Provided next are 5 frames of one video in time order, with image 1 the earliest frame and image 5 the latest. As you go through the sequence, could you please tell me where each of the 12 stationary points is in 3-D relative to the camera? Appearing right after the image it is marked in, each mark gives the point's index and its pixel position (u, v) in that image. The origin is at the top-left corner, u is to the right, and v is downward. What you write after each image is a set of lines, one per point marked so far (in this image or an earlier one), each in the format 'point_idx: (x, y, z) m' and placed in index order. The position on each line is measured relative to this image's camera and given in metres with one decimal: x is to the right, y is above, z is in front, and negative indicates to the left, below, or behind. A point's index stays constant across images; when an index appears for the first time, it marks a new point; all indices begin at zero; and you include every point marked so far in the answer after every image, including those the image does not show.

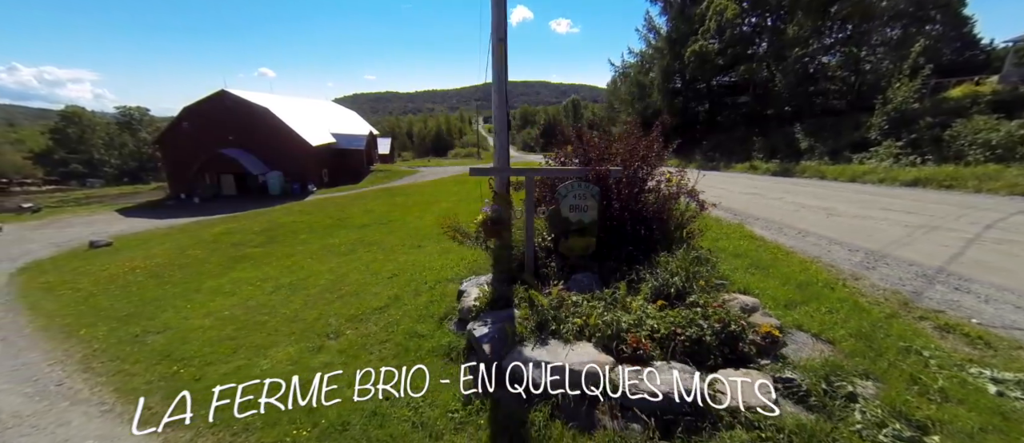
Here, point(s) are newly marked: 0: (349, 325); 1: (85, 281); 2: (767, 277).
0: (-2.7, -1.7, +6.4) m
1: (-14.2, -2.2, +13.1) m
2: (+3.5, -0.8, +5.3) m
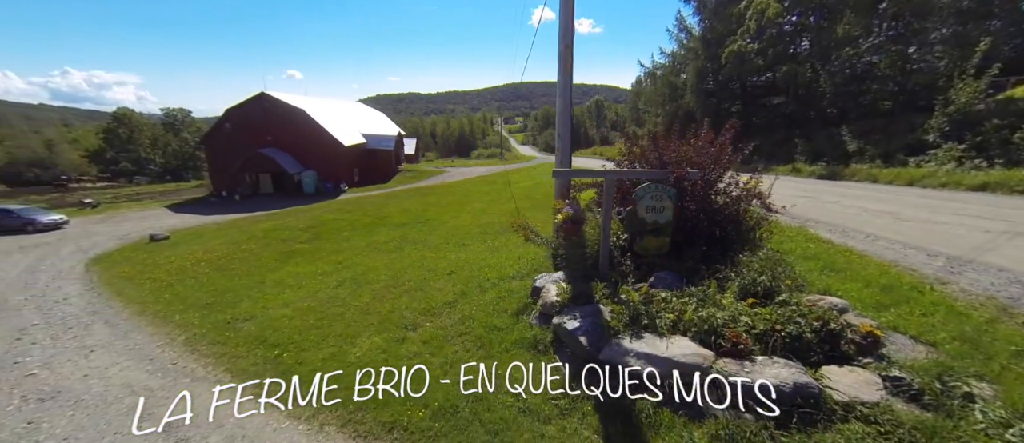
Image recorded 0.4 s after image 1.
0: (-1.5, -1.7, +6.8) m
1: (-12.6, -2.0, +14.0) m
2: (+4.7, -0.8, +5.4) m
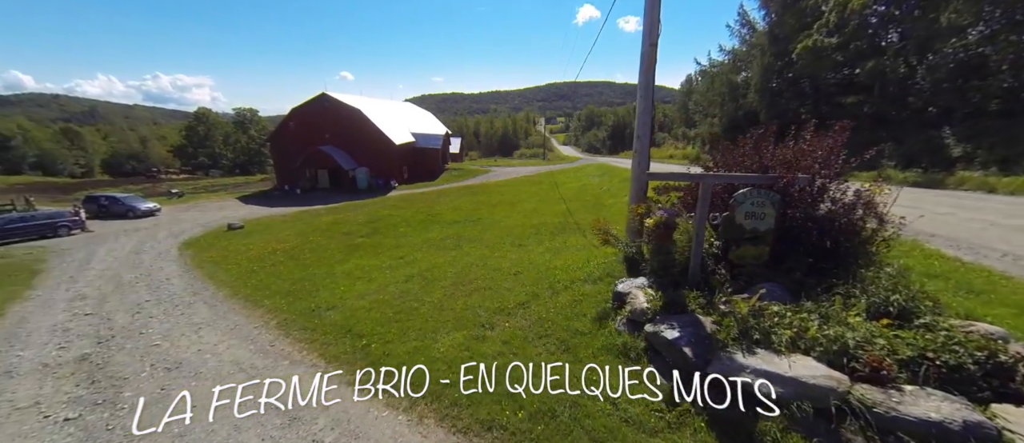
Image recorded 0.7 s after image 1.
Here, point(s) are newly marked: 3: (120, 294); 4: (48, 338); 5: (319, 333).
0: (-0.2, -1.7, +6.8) m
1: (-10.5, -1.6, +15.1) m
2: (+5.8, -1.0, +4.7) m
3: (-12.4, -2.3, +12.2) m
4: (-10.3, -2.6, +8.7) m
5: (-3.5, -2.0, +6.9) m
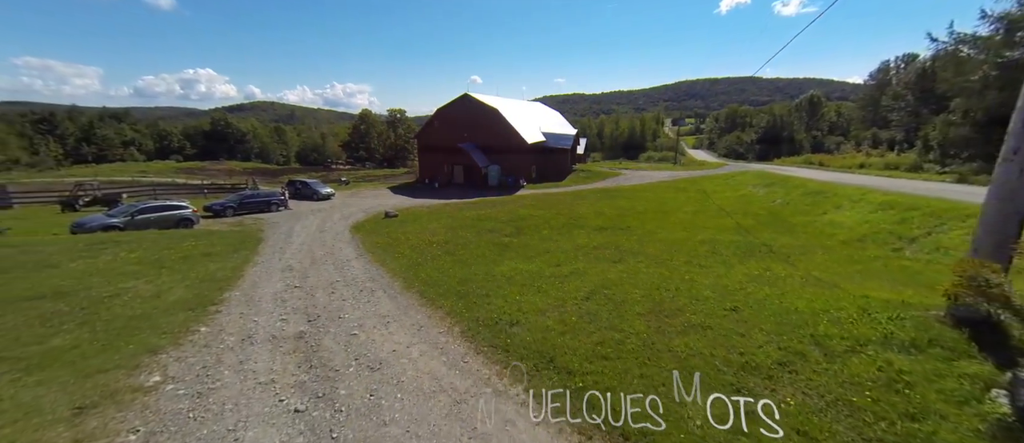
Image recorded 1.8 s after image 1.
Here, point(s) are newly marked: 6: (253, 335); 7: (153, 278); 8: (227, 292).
0: (+3.1, -2.0, +4.9) m
1: (-4.3, -1.3, +15.8) m
2: (+8.4, -1.8, +1.2) m
3: (-6.9, -1.7, +13.6) m
4: (-6.0, -2.2, +9.6) m
5: (0.0, -2.1, +6.0) m
6: (-5.2, -2.3, +7.7) m
7: (-10.8, -1.8, +11.5) m
8: (-8.0, -2.0, +10.8) m
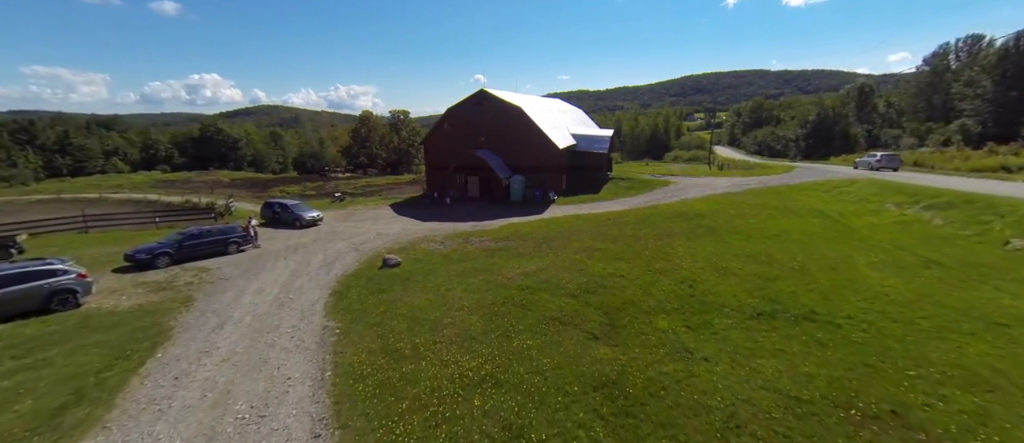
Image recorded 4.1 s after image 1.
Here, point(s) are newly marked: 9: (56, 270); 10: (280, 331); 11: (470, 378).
0: (+5.6, -4.5, -4.3) m
1: (-1.7, -3.8, +6.8) m
2: (+10.8, -4.2, -8.0) m
3: (-4.3, -4.4, +4.6) m
4: (-3.5, -4.8, +0.6) m
5: (+2.5, -4.6, -3.1) m
6: (-2.7, -4.9, -1.4) m
7: (-8.2, -4.5, +2.5) m
8: (-5.4, -4.7, +1.8) m
9: (-17.9, -1.9, +14.9) m
10: (-7.9, -3.6, +12.9) m
11: (-0.9, -3.5, +8.3) m
